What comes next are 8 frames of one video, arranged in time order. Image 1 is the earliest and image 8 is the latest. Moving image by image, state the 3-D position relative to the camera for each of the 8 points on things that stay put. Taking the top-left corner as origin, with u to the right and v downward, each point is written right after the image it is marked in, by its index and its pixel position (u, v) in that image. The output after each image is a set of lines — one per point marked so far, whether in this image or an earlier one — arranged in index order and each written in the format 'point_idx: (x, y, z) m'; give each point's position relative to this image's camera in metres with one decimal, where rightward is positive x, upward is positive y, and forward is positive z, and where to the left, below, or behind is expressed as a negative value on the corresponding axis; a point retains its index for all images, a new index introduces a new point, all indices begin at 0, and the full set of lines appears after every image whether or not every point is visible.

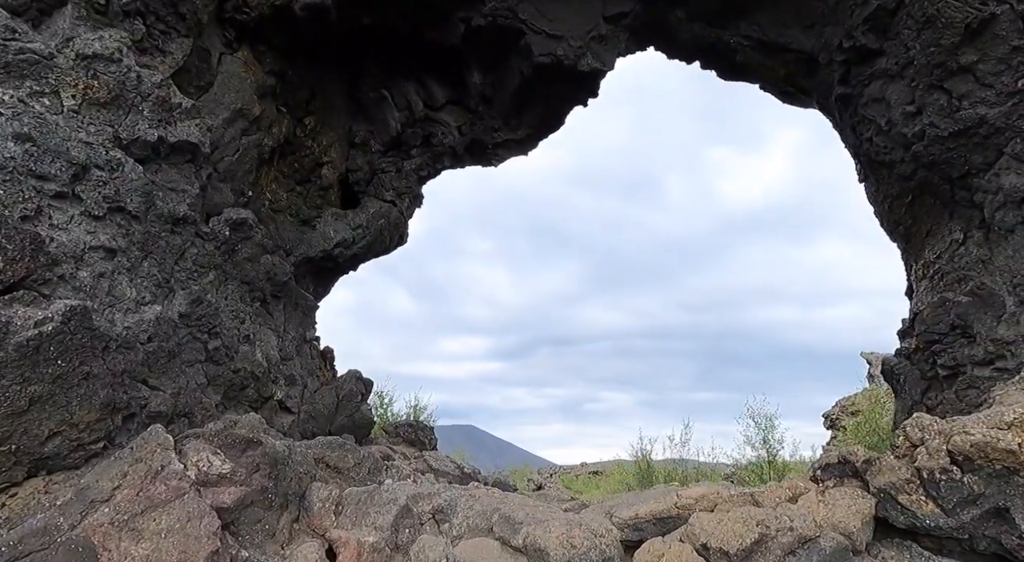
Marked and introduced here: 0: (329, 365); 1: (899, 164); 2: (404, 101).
0: (-2.8, -1.3, +11.0) m
1: (+4.8, +1.5, +9.2) m
2: (-1.6, +2.7, +10.9) m
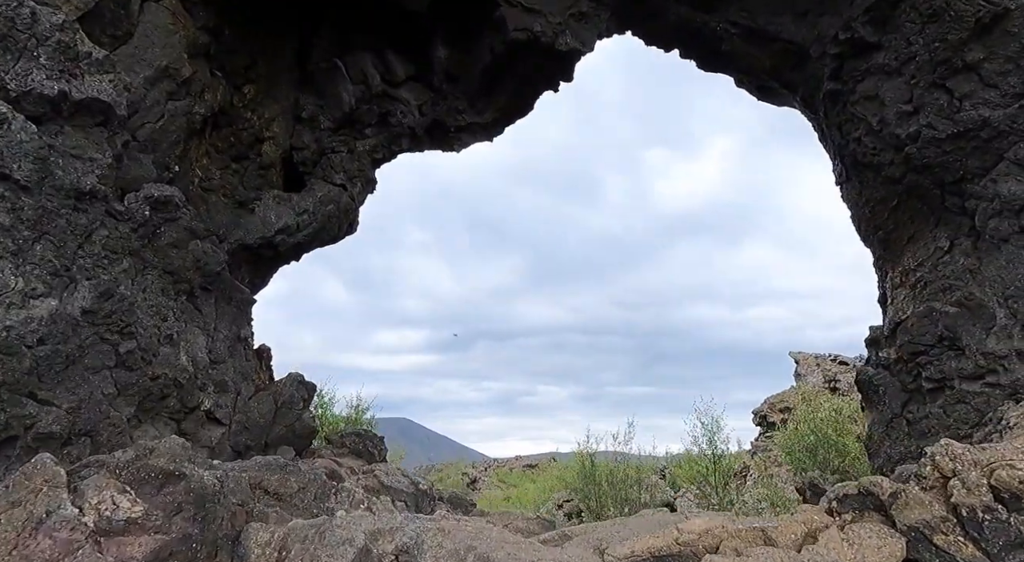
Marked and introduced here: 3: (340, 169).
0: (-3.4, -1.1, +9.8) m
1: (+4.5, +1.4, +8.7) m
2: (-2.0, +2.8, +9.8) m
3: (-2.4, +1.6, +10.1) m
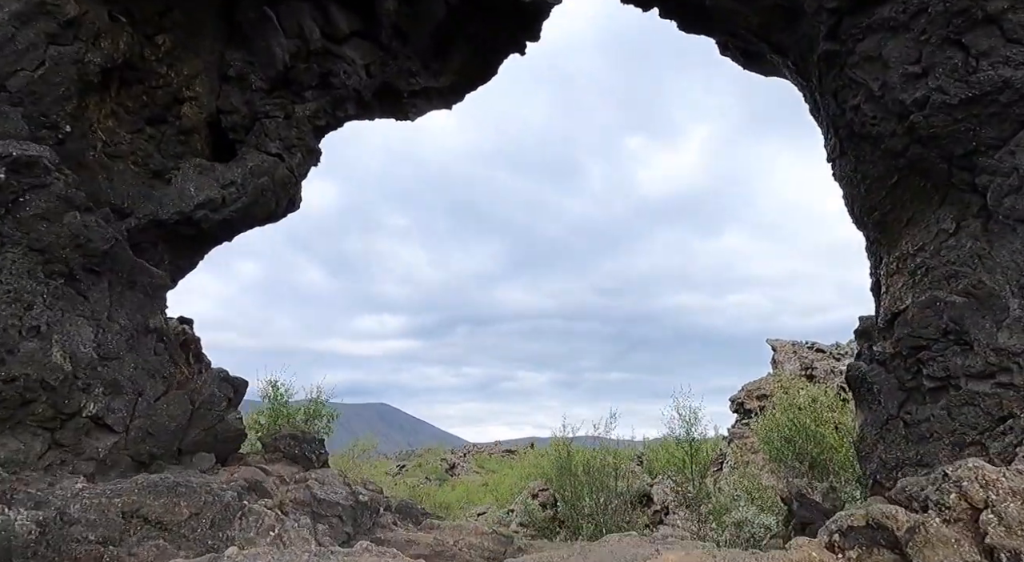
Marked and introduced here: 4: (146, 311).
0: (-3.9, -0.9, +8.7) m
1: (+4.0, +1.5, +7.7) m
2: (-2.6, +3.0, +8.6) m
3: (-2.9, +1.8, +9.0) m
4: (-3.6, -0.3, +7.3) m
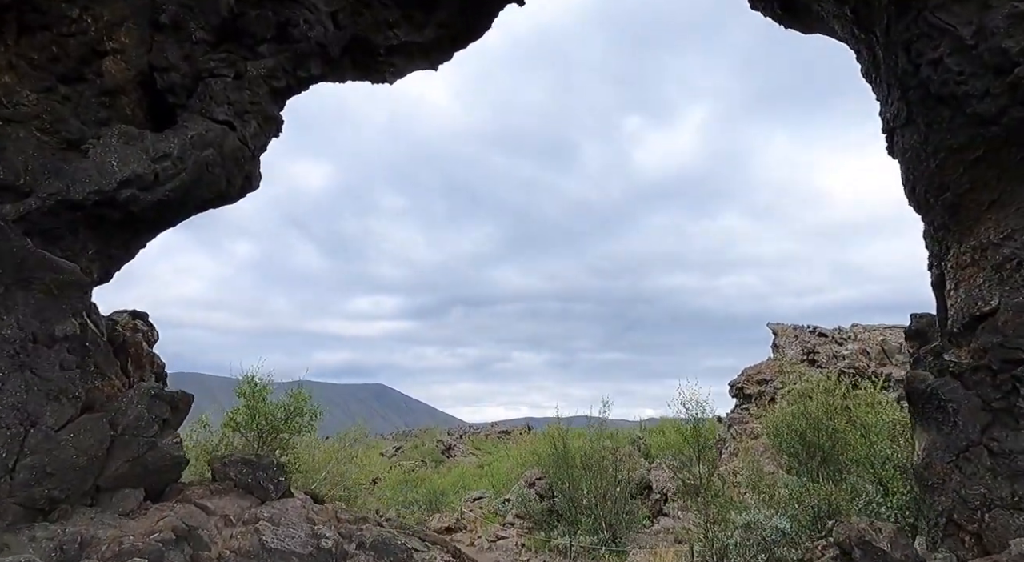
0: (-3.9, -0.9, +7.2) m
1: (+4.0, +1.5, +6.2) m
2: (-2.6, +3.0, +7.0) m
3: (-3.0, +1.8, +7.4) m
4: (-3.7, -0.3, +5.8) m
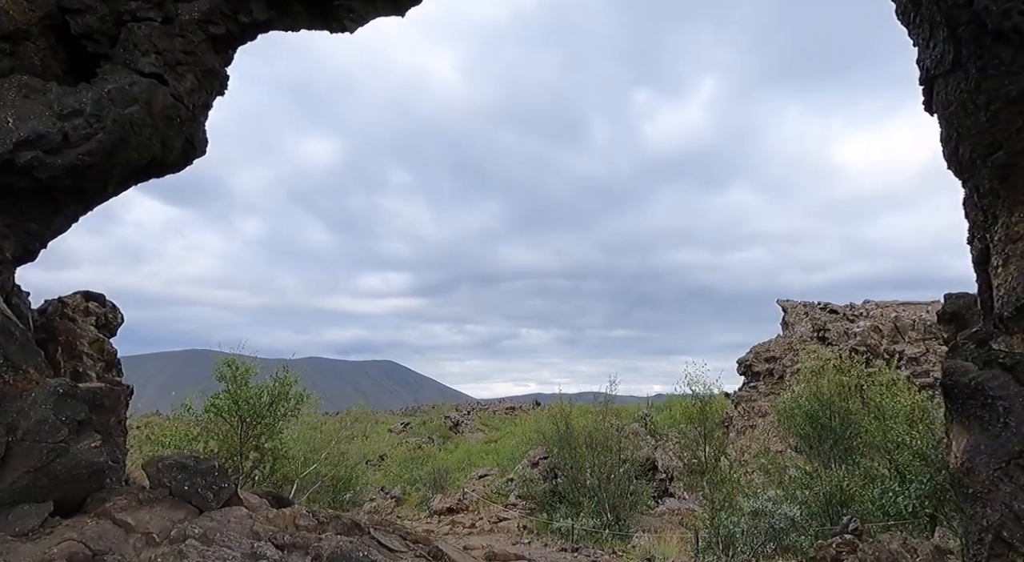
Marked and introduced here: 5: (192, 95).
0: (-4.1, -0.7, +6.3) m
1: (+3.7, +1.7, +5.1) m
2: (-2.8, +3.2, +6.0) m
3: (-3.2, +2.0, +6.4) m
4: (-3.9, -0.1, +4.8) m
5: (-3.0, +1.7, +6.9) m
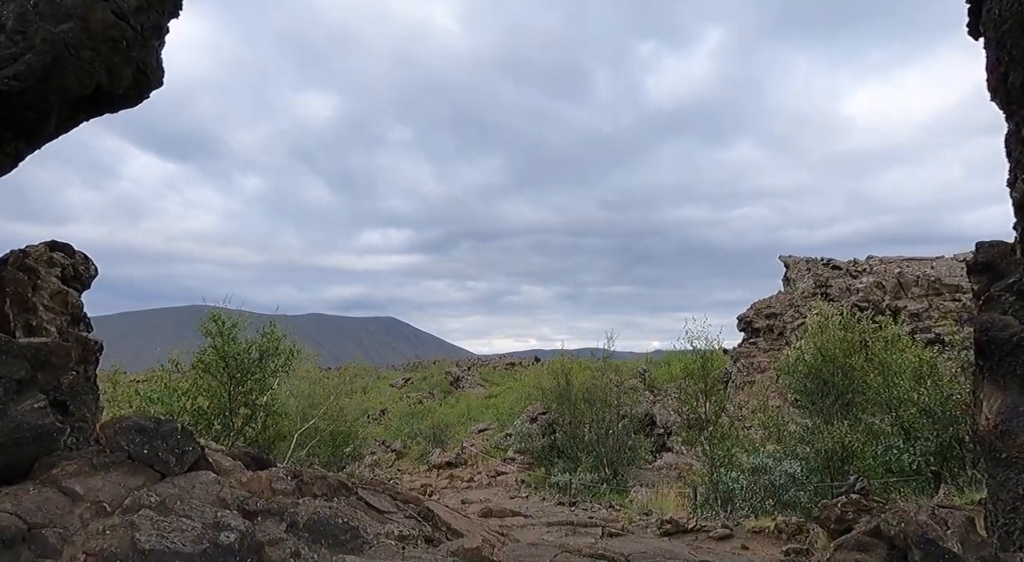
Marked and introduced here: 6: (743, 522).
0: (-4.2, -0.2, +5.6) m
1: (+3.6, +2.1, +4.3) m
2: (-2.9, +3.6, +5.1) m
3: (-3.3, +2.5, +5.6) m
4: (-4.0, +0.2, +4.2) m
5: (-3.1, +2.2, +6.1) m
6: (+5.8, -6.0, +18.3) m
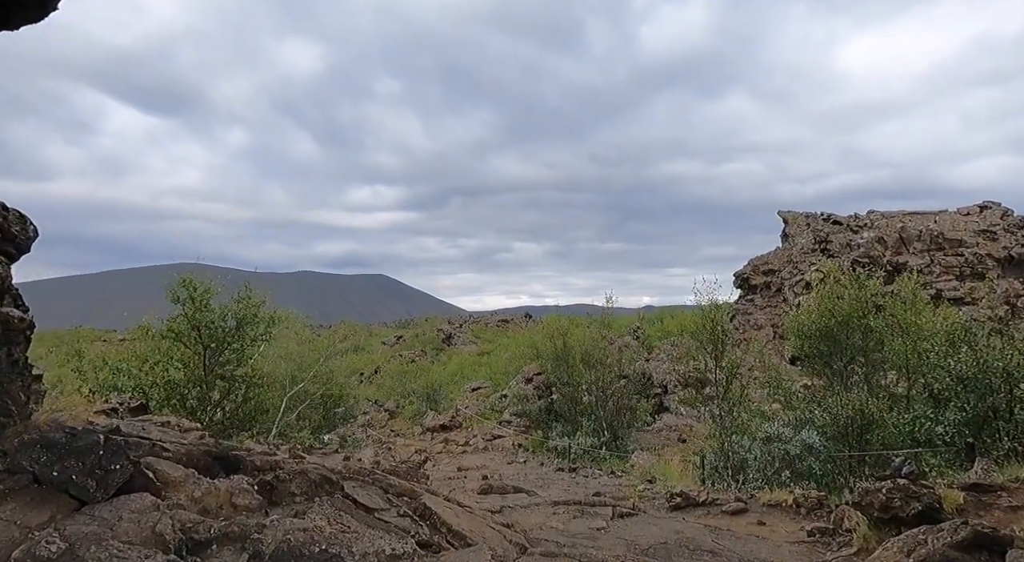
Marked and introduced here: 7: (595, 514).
0: (-4.1, -0.1, +4.2) m
1: (+3.8, +2.2, +2.8) m
2: (-2.7, +3.8, +3.4) m
3: (-3.1, +2.7, +4.0) m
4: (-3.8, +0.3, +2.7) m
5: (-2.9, +2.4, +4.5) m
6: (+5.8, -5.0, +17.2) m
7: (+1.5, -4.3, +13.5) m
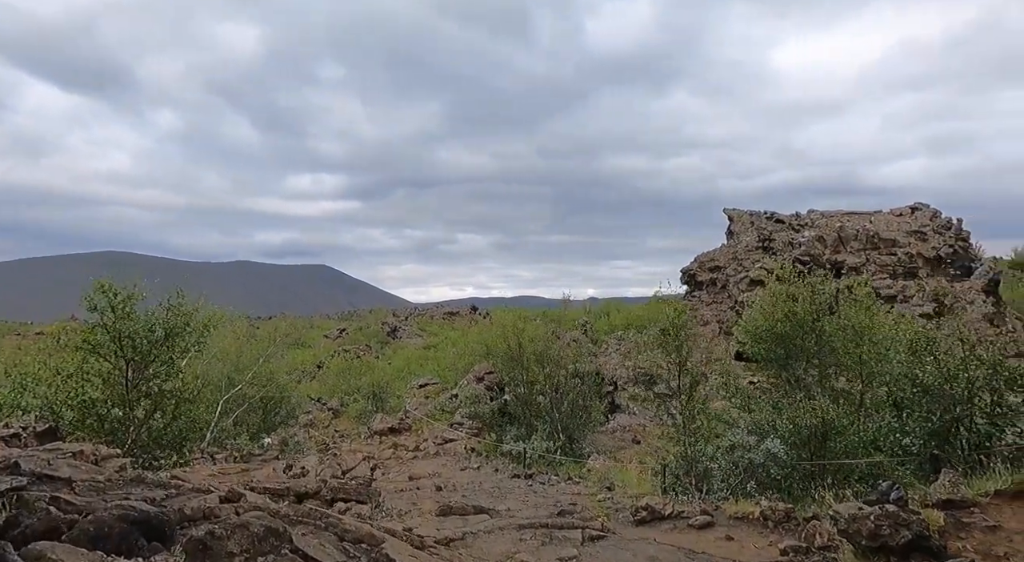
0: (-4.0, -0.3, +3.0) m
1: (+4.0, +1.9, +2.2) m
2: (-2.6, +3.5, +2.3) m
3: (-3.0, +2.4, +2.8) m
4: (-3.6, 0.0, +1.5) m
5: (-2.9, +2.1, +3.4) m
6: (+4.9, -5.2, +16.8) m
7: (+0.9, -4.5, +12.7) m
